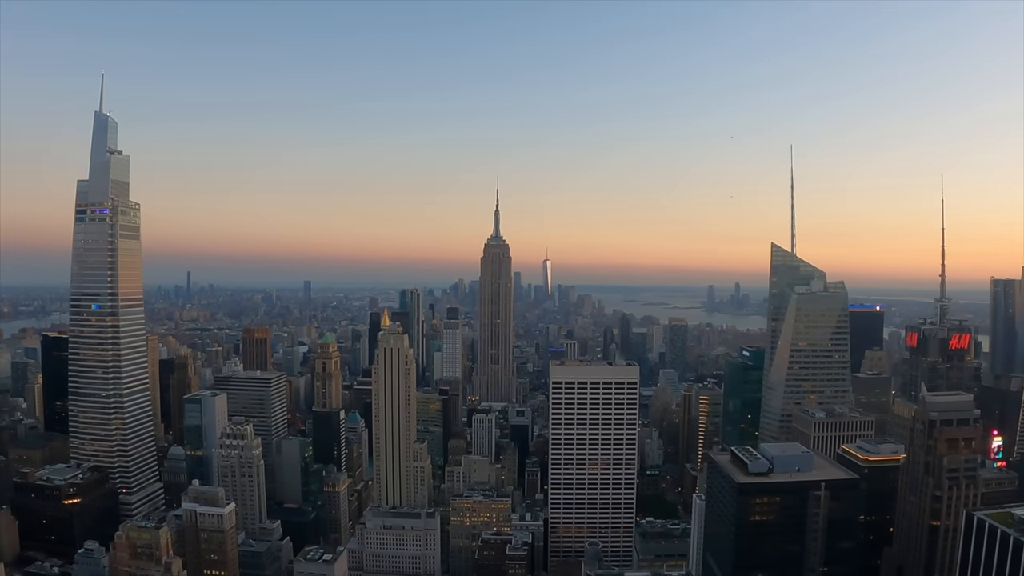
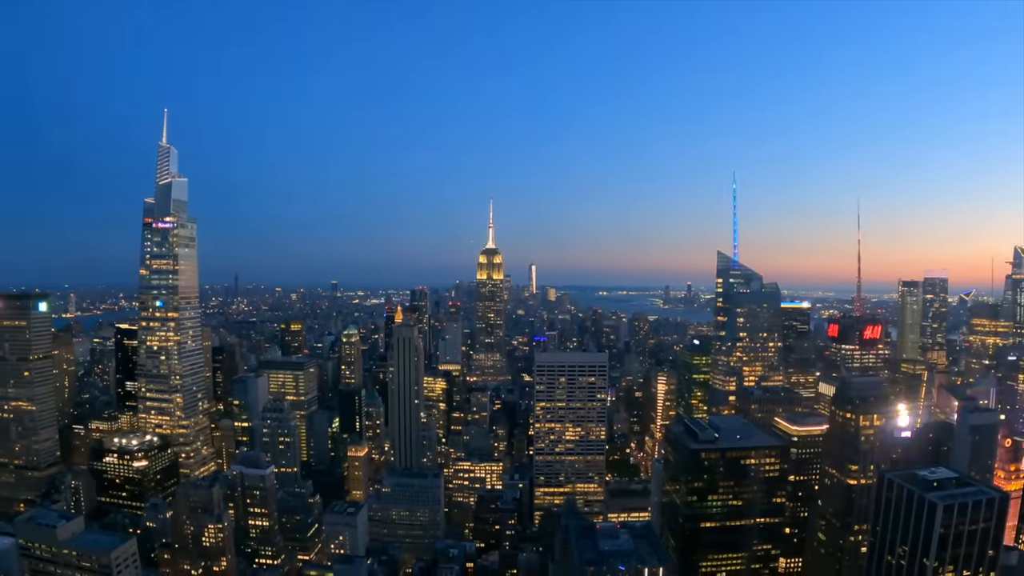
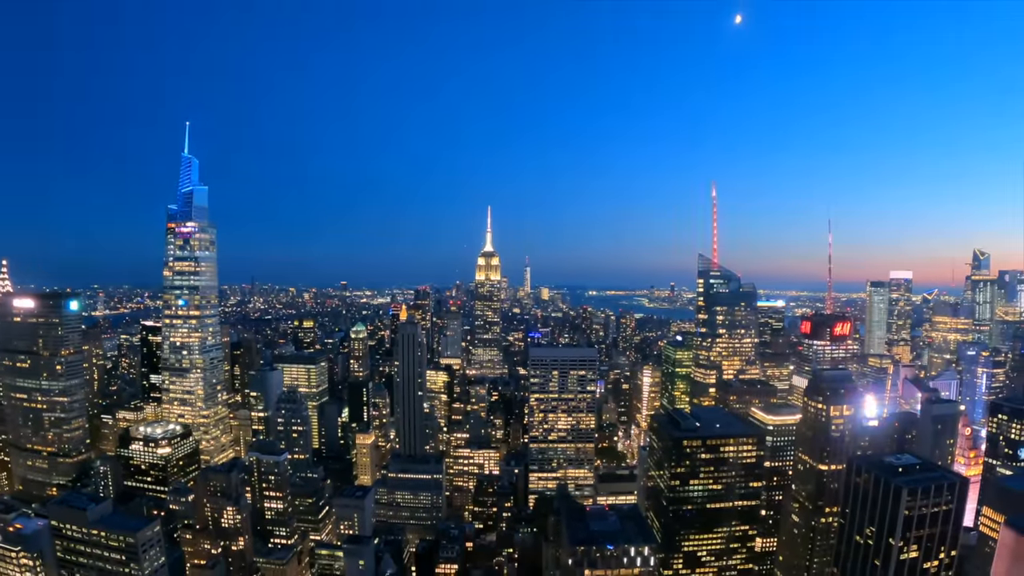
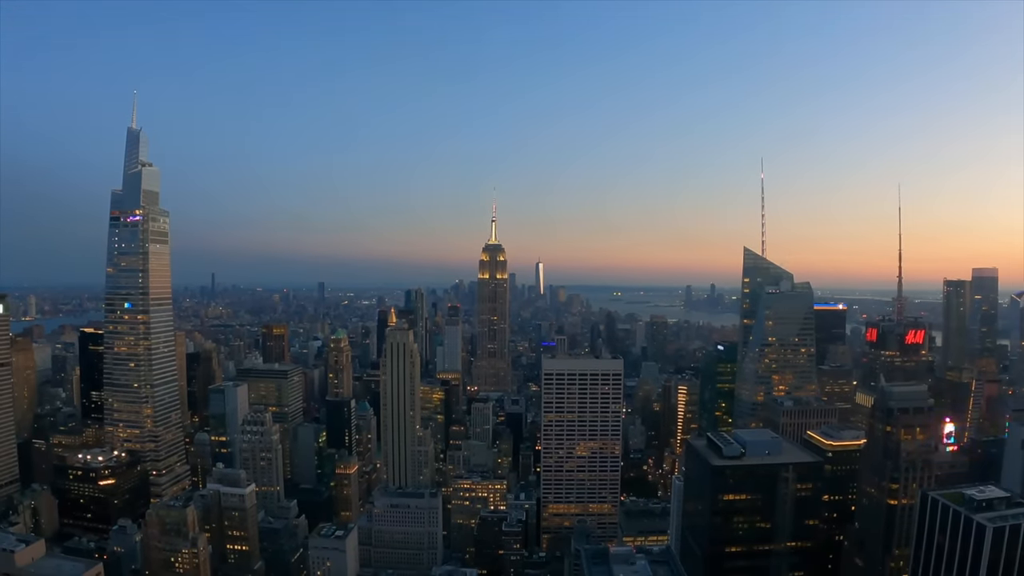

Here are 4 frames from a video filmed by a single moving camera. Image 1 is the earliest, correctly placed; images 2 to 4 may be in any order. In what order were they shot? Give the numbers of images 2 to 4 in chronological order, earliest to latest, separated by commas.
4, 2, 3
